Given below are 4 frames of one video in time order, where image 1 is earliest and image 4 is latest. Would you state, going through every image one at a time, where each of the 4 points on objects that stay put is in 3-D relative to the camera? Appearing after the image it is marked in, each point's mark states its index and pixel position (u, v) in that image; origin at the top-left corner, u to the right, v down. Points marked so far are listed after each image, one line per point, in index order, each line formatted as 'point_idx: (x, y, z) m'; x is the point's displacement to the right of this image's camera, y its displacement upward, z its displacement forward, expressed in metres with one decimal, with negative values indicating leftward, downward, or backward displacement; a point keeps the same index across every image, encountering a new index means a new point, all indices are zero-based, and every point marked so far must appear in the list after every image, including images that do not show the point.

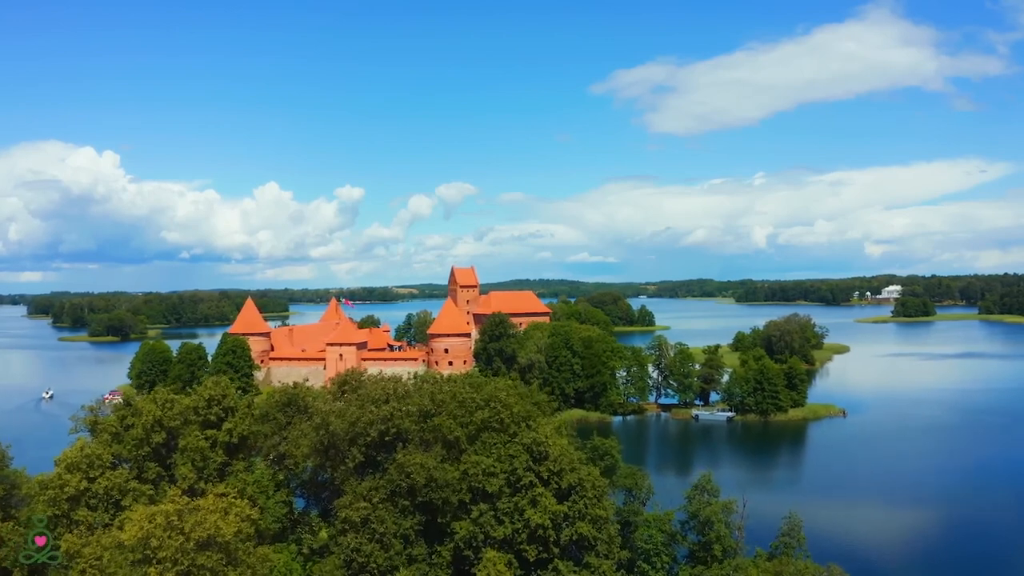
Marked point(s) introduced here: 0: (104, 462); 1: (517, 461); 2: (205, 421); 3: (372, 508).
0: (-9.2, -3.9, +16.6) m
1: (+0.1, -3.8, +16.0) m
2: (-7.7, -3.3, +18.3) m
3: (-2.9, -4.6, +15.4) m
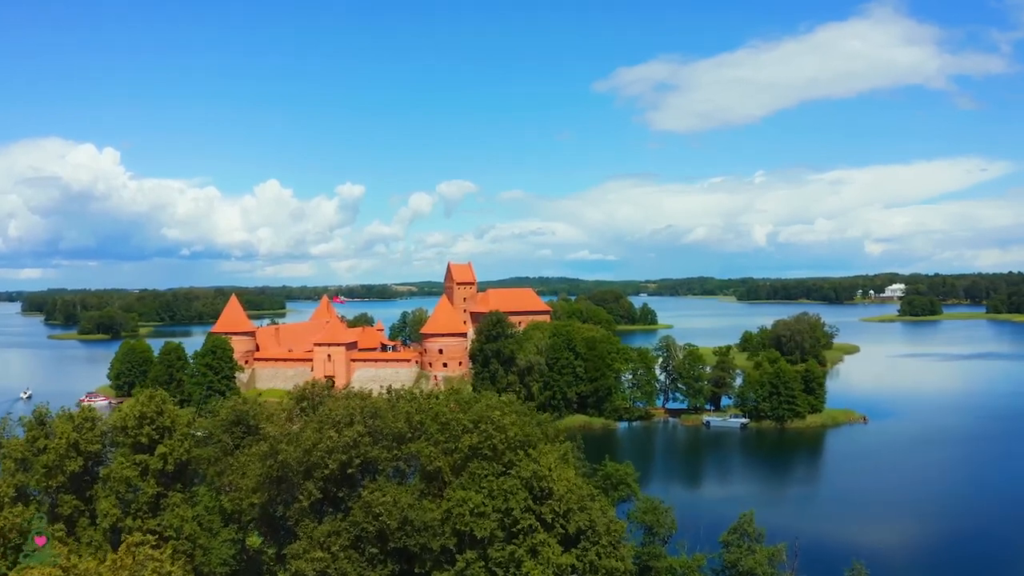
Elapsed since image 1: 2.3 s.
0: (-9.3, -3.8, +13.5) m
1: (0.0, -3.7, +12.9) m
2: (-7.8, -3.2, +15.2) m
3: (-3.0, -4.5, +12.3) m
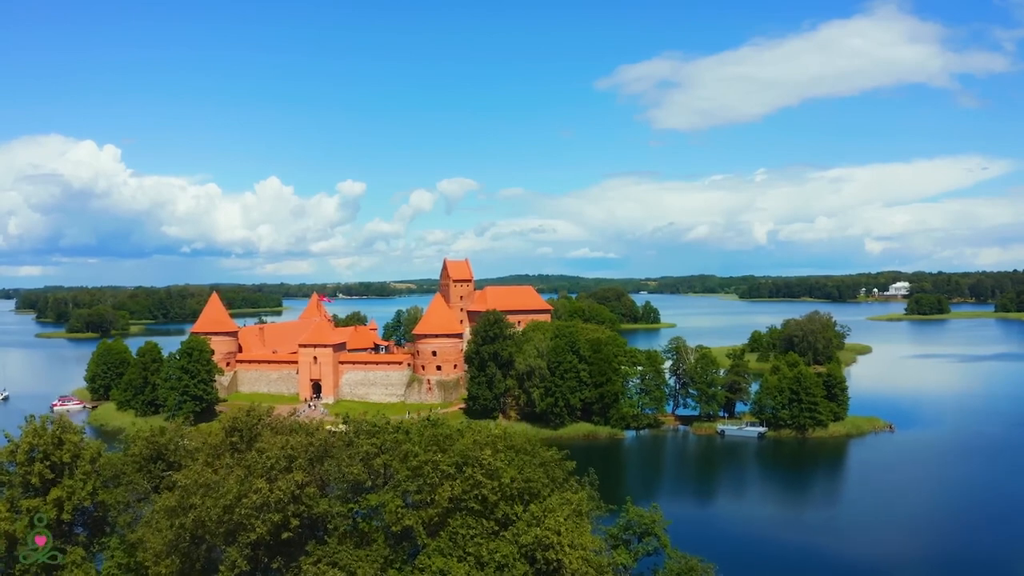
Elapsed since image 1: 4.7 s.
0: (-9.4, -3.8, +10.2) m
1: (-0.1, -3.7, +9.6) m
2: (-7.9, -3.2, +11.9) m
3: (-3.2, -4.5, +9.0) m
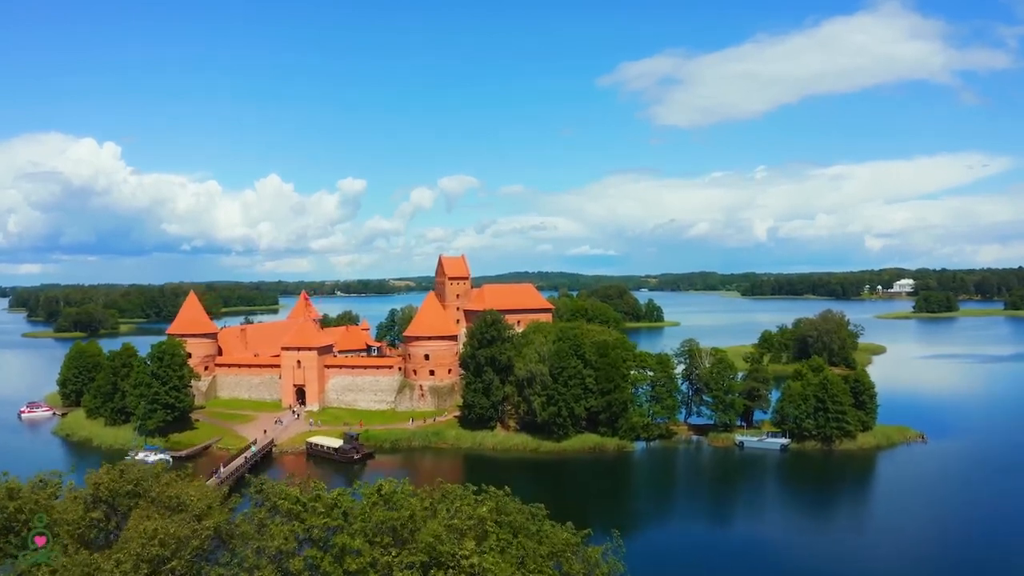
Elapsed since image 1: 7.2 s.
0: (-9.5, -3.8, +6.7) m
1: (-0.1, -3.7, +6.1) m
2: (-8.0, -3.2, +8.4) m
3: (-3.2, -4.5, +5.5) m
